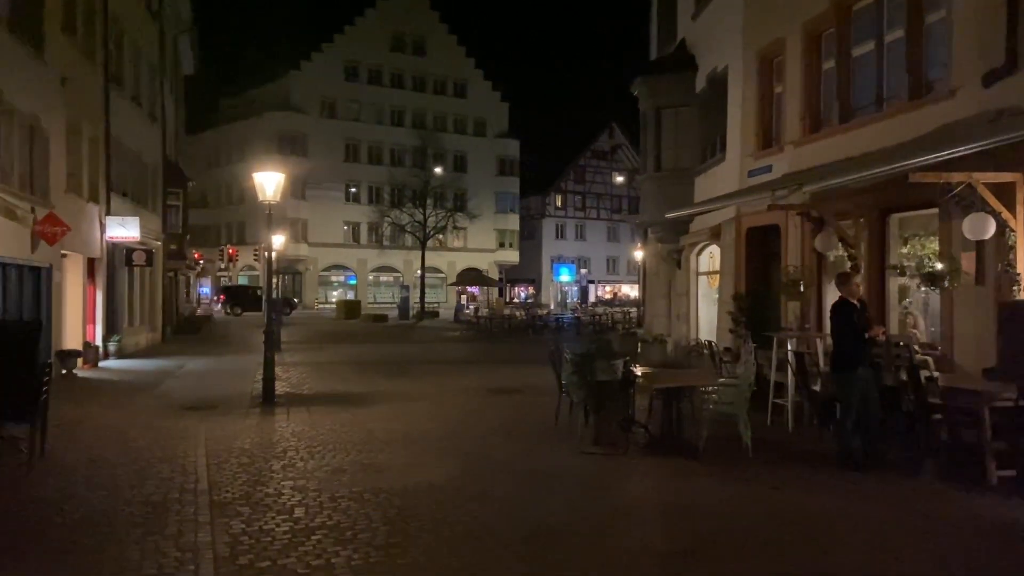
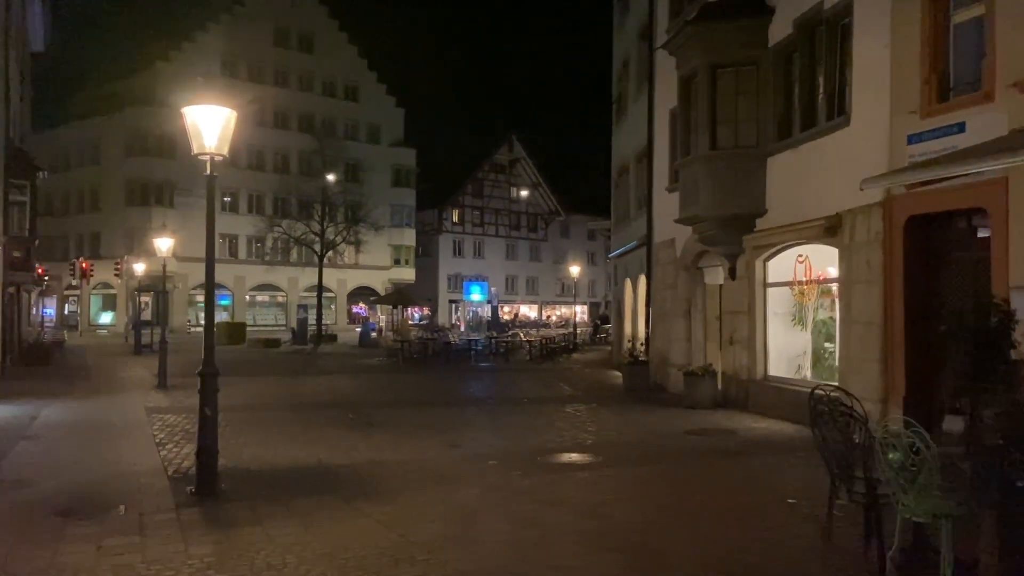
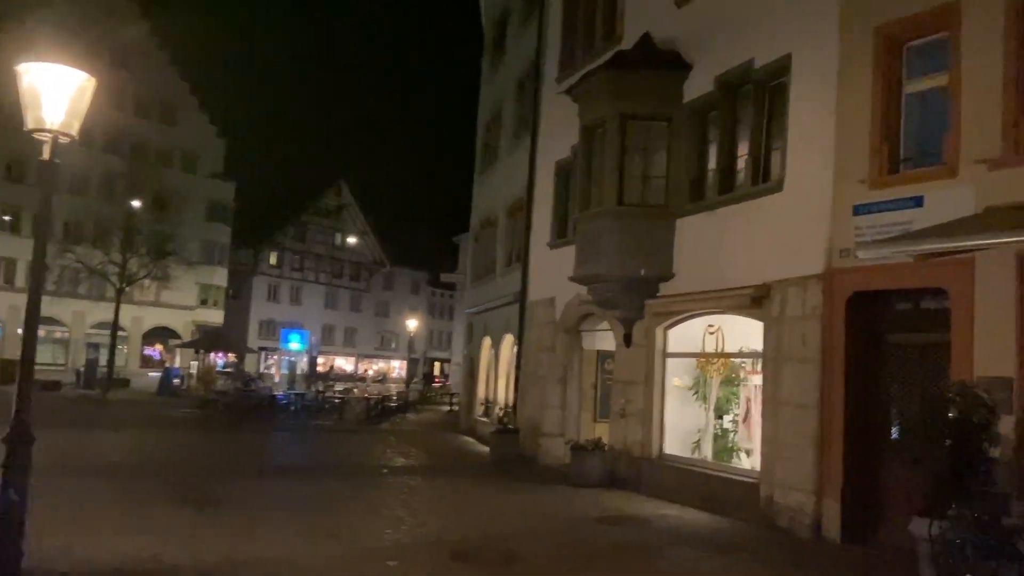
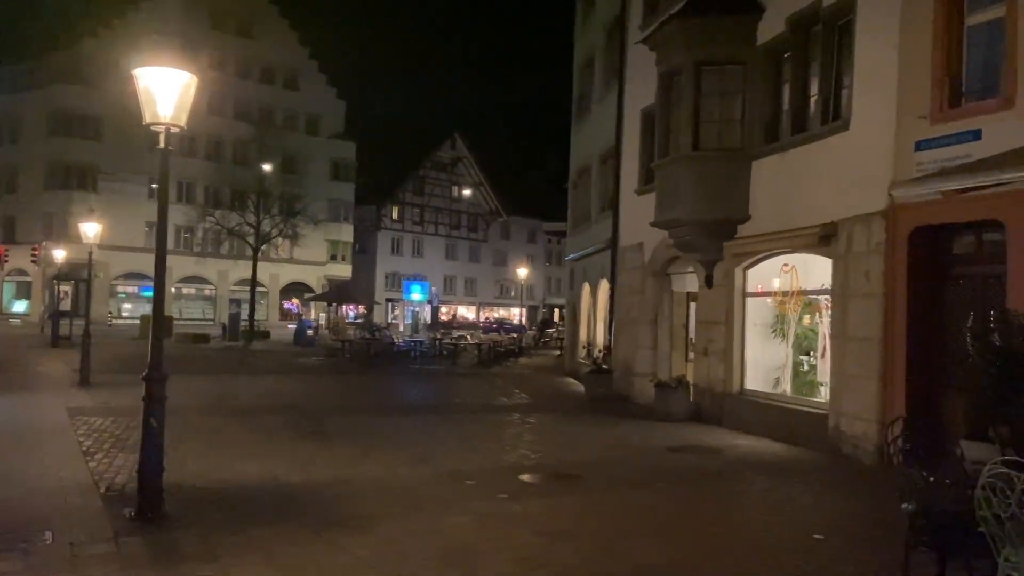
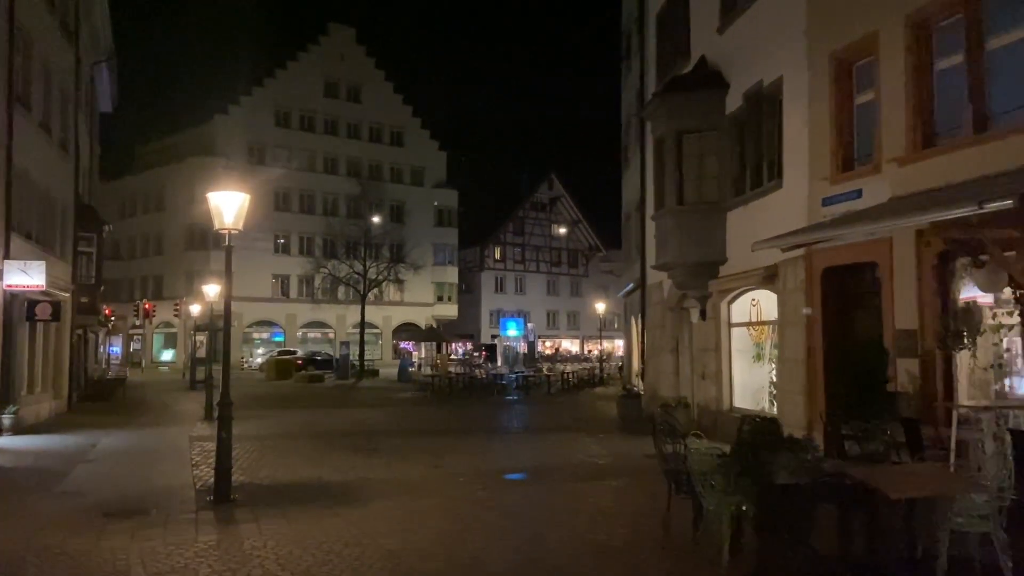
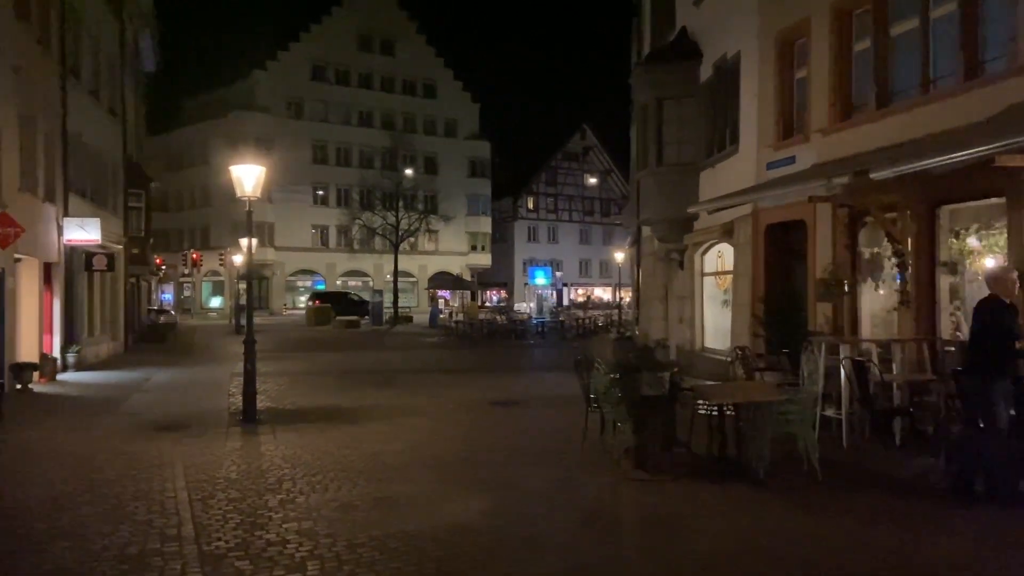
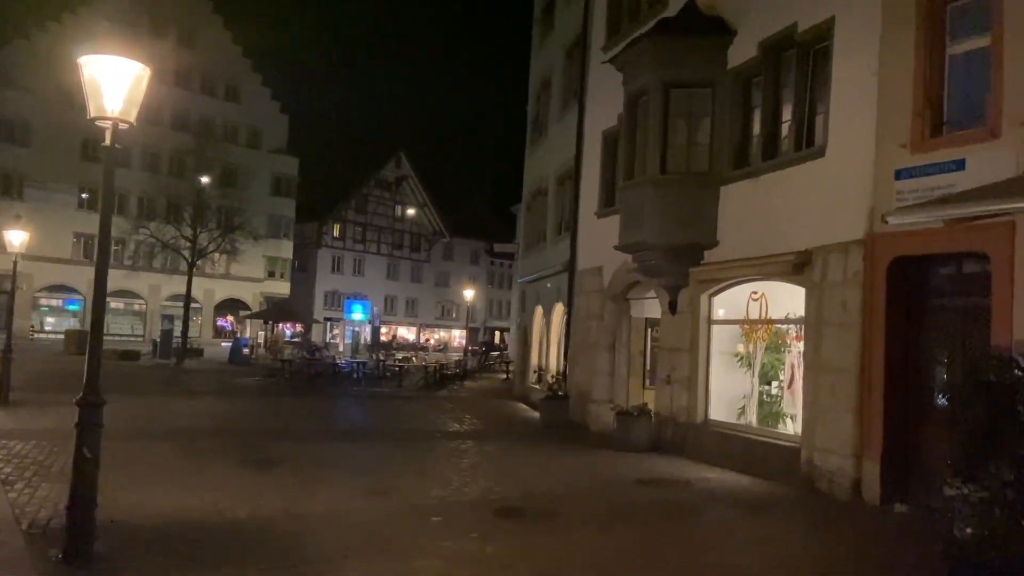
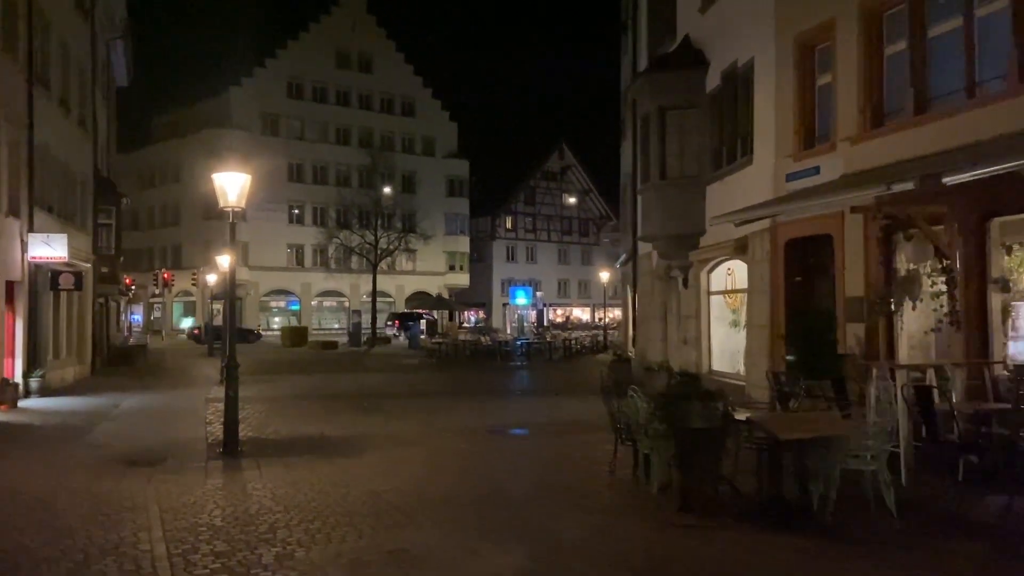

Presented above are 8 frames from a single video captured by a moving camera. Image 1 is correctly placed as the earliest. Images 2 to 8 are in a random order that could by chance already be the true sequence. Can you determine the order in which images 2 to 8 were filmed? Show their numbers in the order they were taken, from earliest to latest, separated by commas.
6, 8, 5, 2, 4, 7, 3
